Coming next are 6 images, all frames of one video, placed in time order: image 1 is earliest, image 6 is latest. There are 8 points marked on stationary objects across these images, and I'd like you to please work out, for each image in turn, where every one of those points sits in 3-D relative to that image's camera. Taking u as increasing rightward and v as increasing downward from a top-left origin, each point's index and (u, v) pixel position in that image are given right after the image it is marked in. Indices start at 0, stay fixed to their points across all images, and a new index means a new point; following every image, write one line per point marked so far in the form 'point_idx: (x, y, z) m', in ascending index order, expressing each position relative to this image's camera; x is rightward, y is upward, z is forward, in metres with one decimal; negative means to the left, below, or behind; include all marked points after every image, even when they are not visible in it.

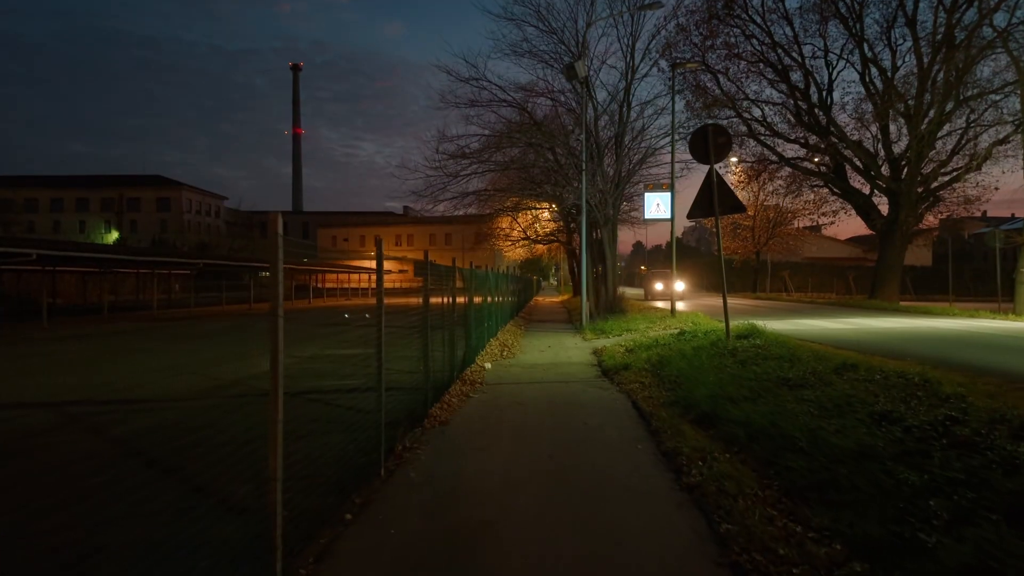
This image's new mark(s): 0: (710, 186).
0: (+3.3, +1.7, +12.0) m
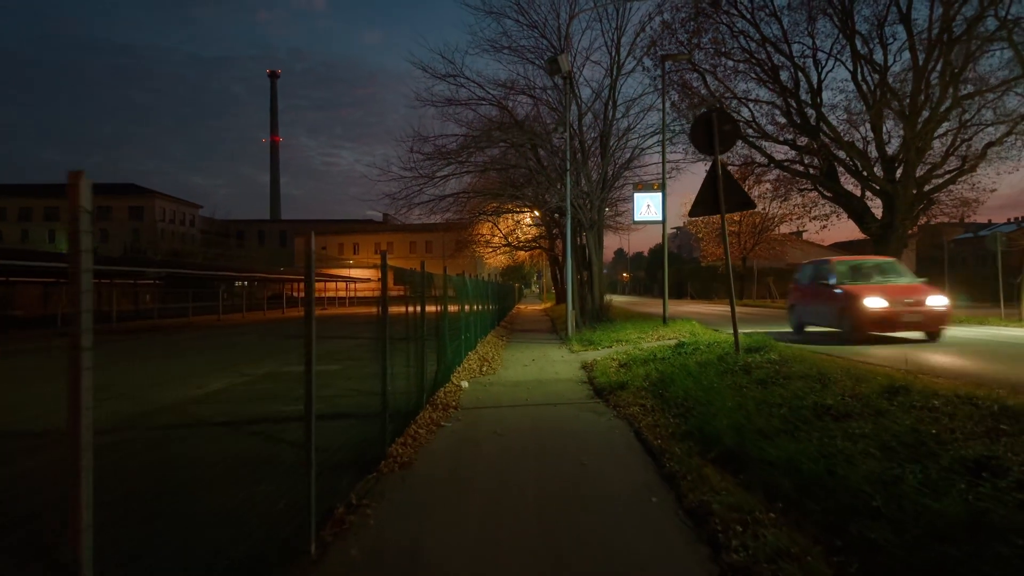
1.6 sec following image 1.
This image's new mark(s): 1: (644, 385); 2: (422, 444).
0: (+3.0, +1.6, +10.6) m
1: (+1.9, -1.4, +10.1) m
2: (-0.9, -1.6, +7.6) m
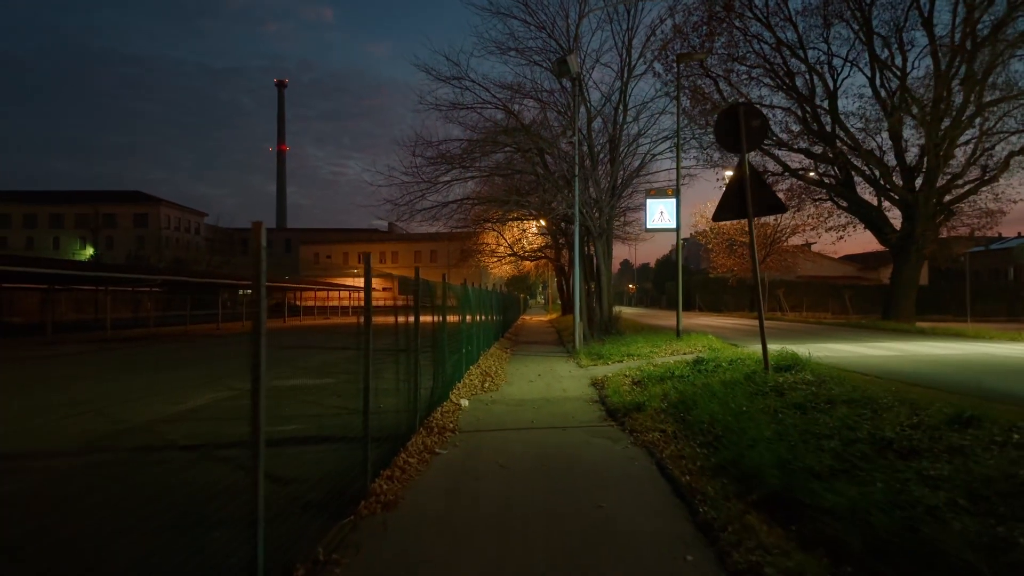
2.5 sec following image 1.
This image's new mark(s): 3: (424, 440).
0: (+3.1, +1.4, +9.6) m
1: (+1.9, -1.5, +9.1) m
2: (-0.9, -1.7, +6.6) m
3: (-1.0, -1.7, +7.9) m
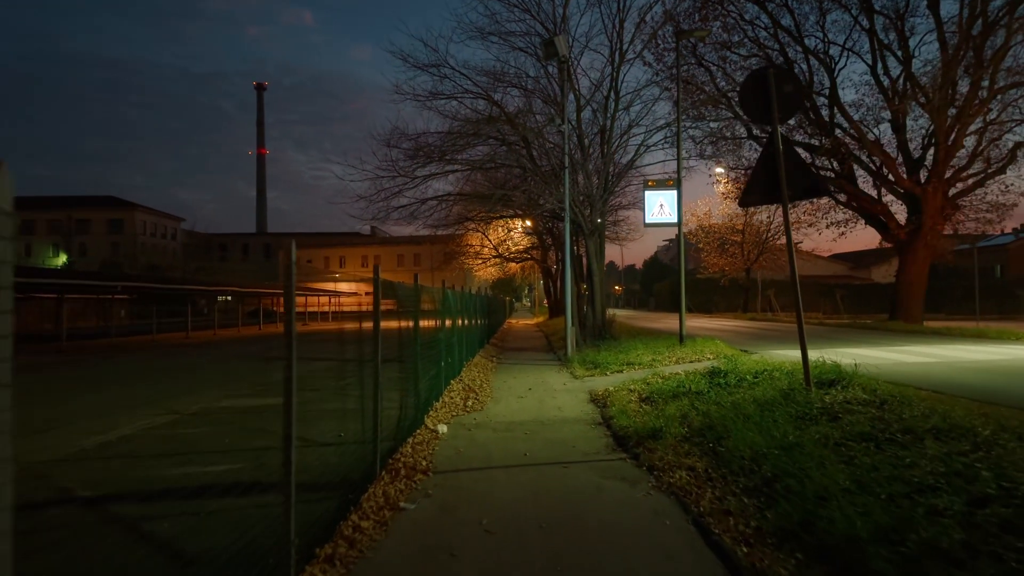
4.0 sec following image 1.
0: (+2.9, +1.5, +8.0) m
1: (+1.8, -1.5, +7.4) m
2: (-1.0, -1.7, +4.8) m
3: (-1.1, -1.7, +6.2) m
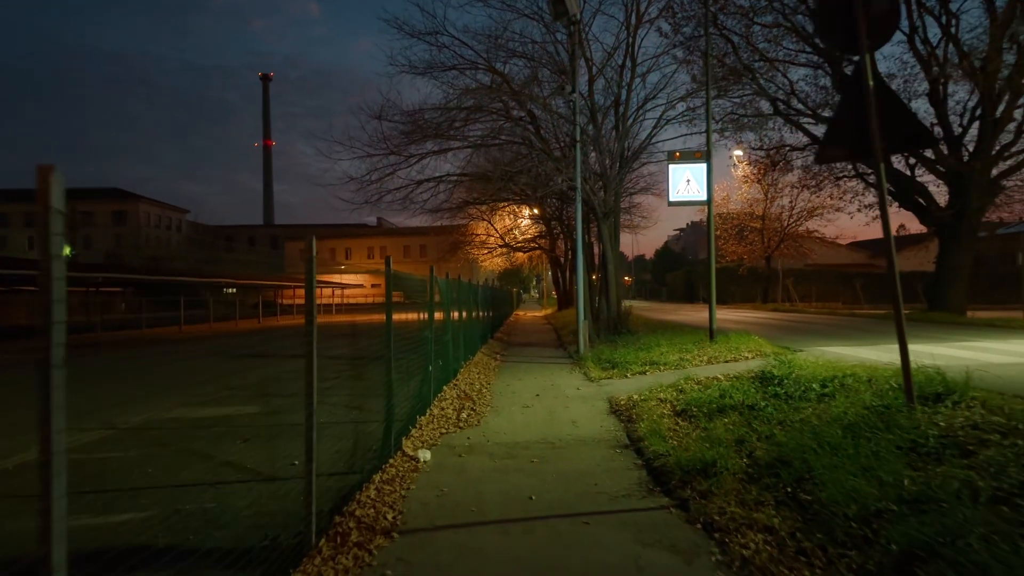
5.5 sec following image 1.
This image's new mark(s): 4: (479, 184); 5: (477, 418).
0: (+2.9, +1.6, +6.0) m
1: (+1.8, -1.4, +5.5) m
2: (-1.0, -1.7, +2.9) m
3: (-1.1, -1.6, +4.2) m
4: (-0.9, +2.9, +19.6) m
5: (-0.5, -1.6, +8.8) m
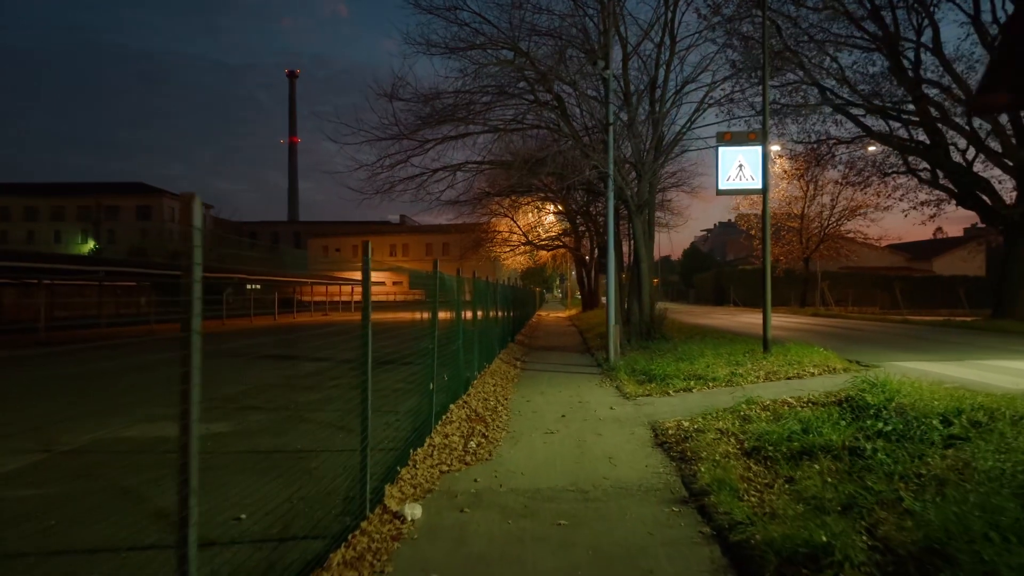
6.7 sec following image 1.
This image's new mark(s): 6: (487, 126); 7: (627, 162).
0: (+3.0, +1.6, +4.1) m
1: (+1.9, -1.4, +3.7) m
2: (-1.0, -1.6, +1.2) m
3: (-1.0, -1.6, +2.5) m
4: (-0.3, +2.9, +17.9) m
5: (-0.3, -1.6, +7.0) m
6: (-0.5, +3.8, +16.4) m
7: (+2.9, +3.3, +18.6) m
